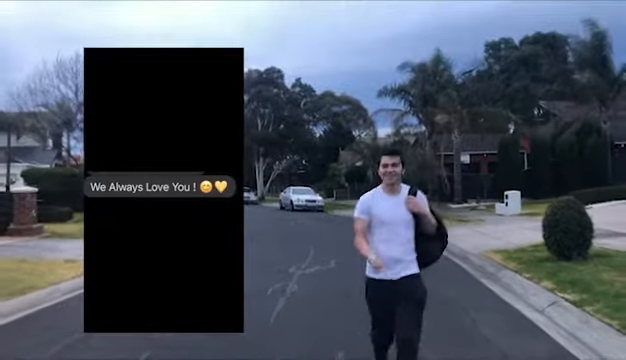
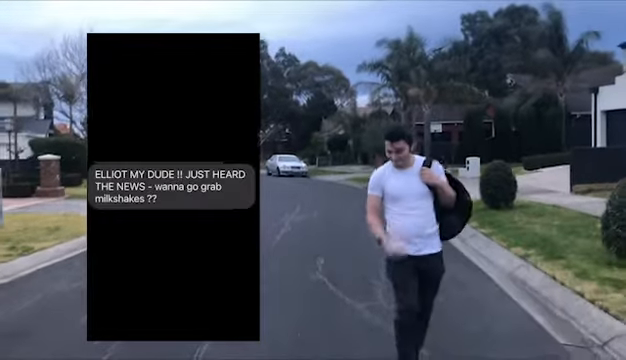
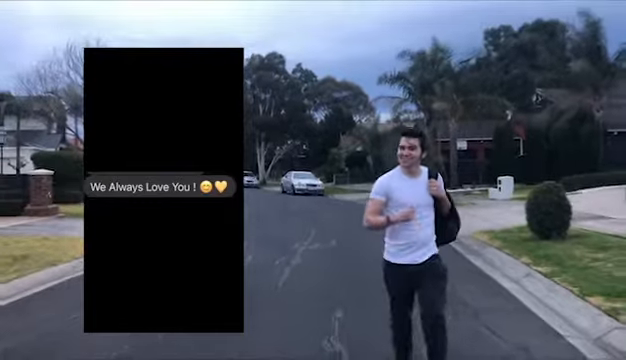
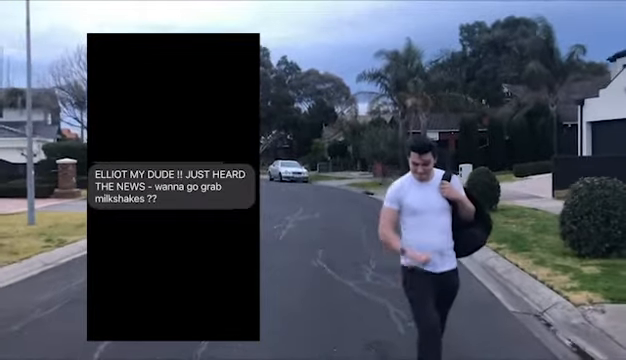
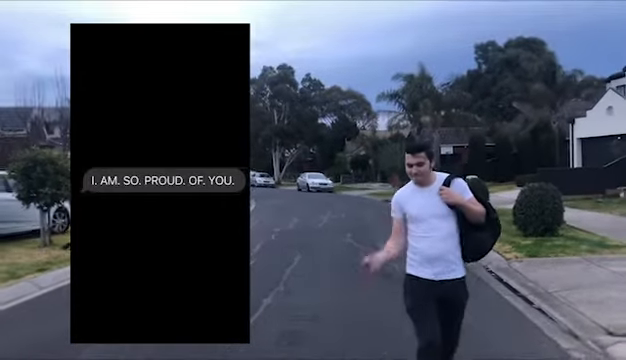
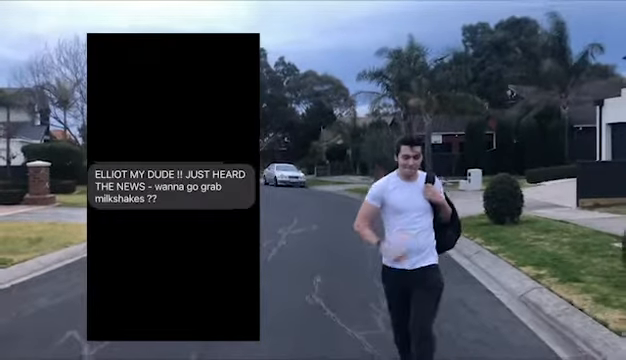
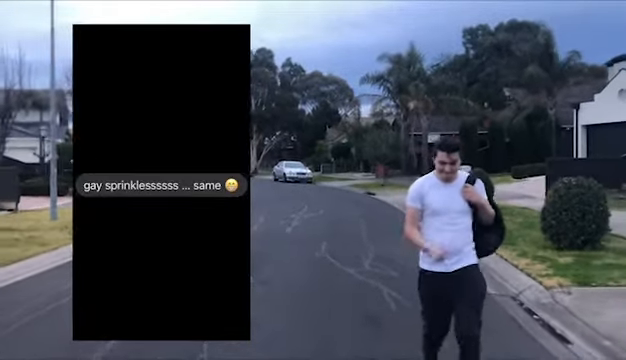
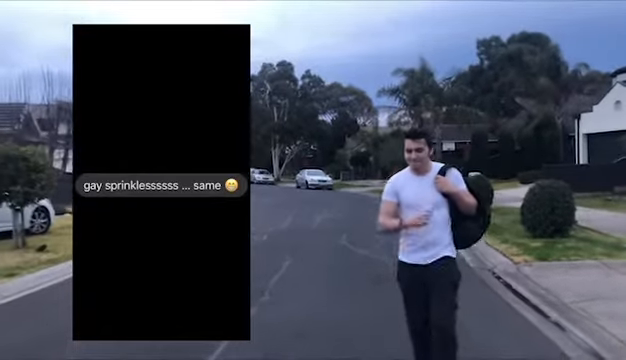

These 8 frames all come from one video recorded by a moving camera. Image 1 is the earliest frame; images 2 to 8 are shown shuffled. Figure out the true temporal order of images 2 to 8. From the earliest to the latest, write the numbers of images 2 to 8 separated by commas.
3, 6, 2, 4, 7, 8, 5
